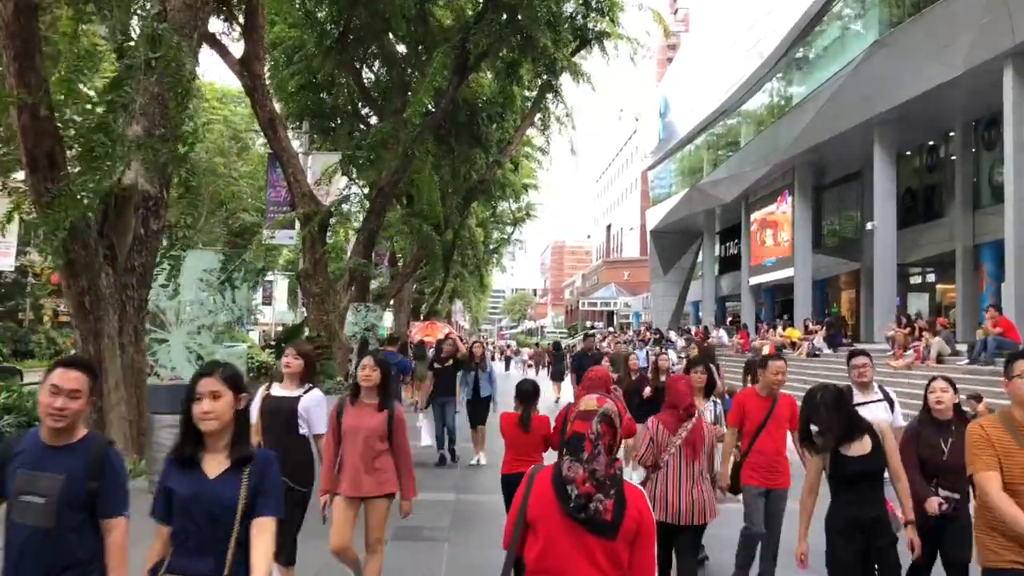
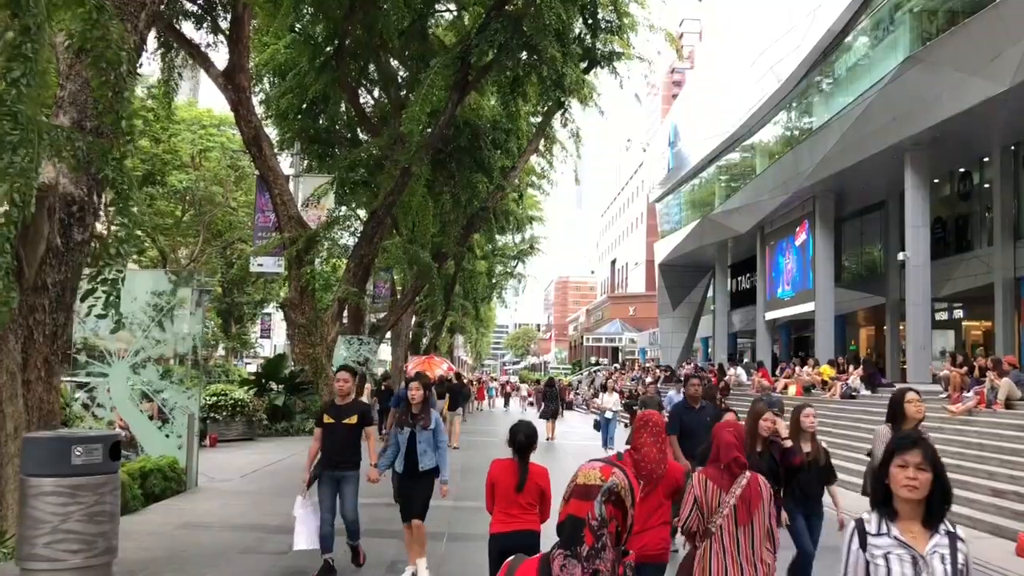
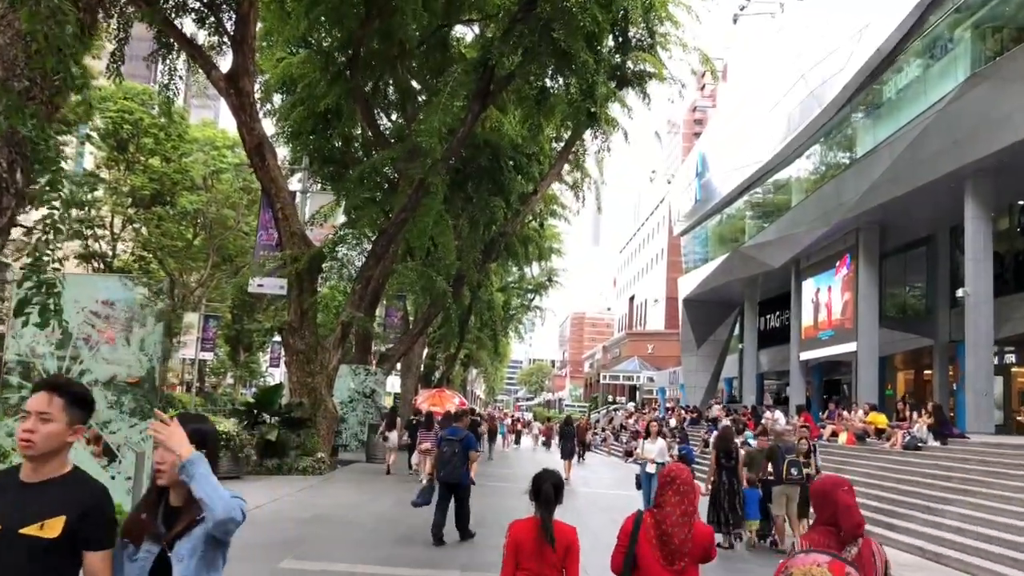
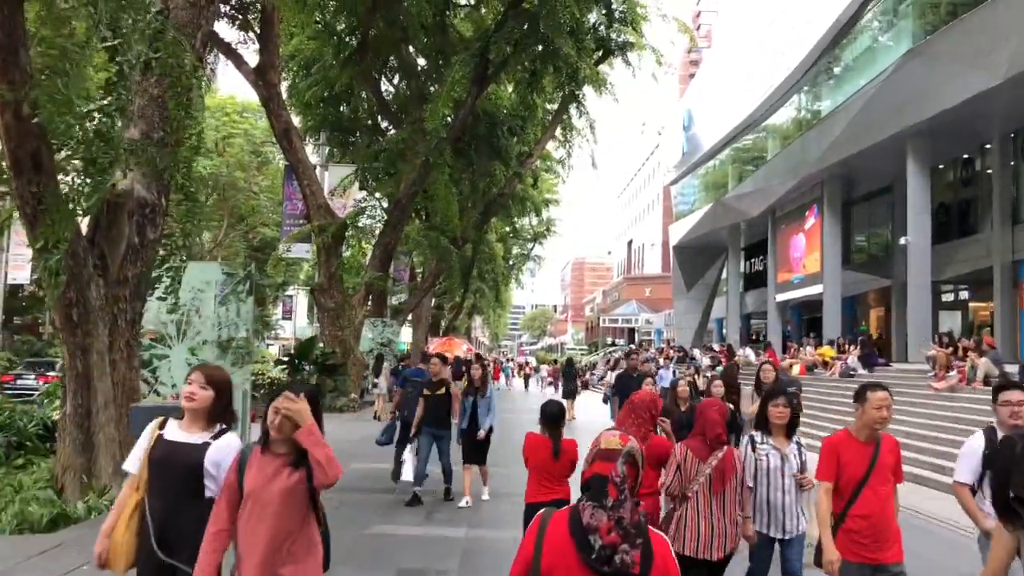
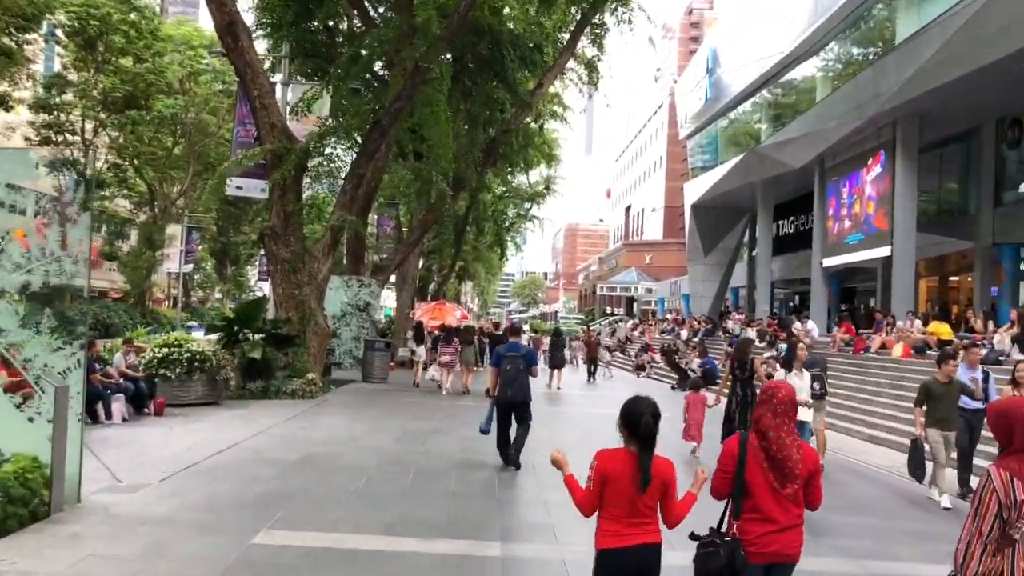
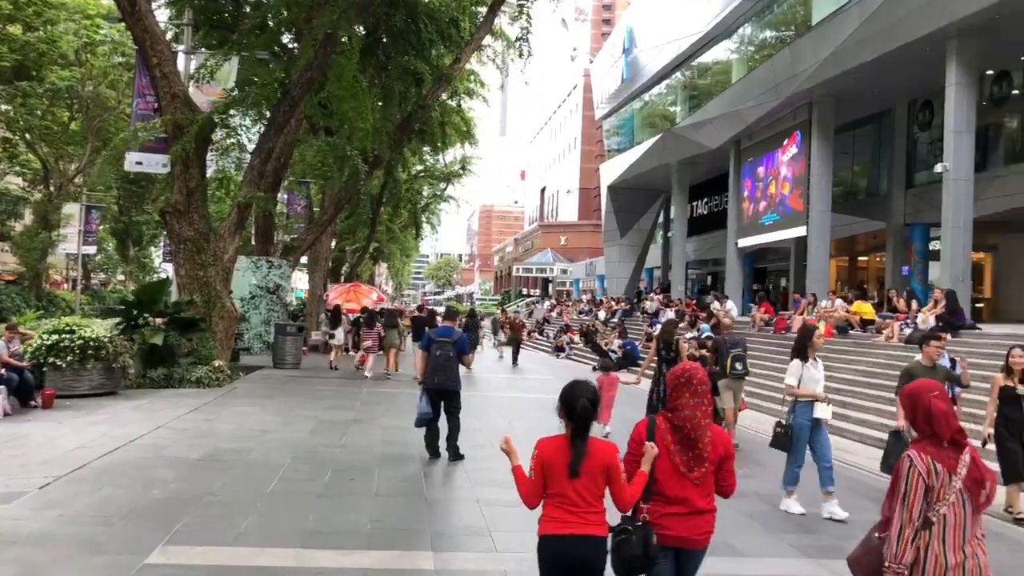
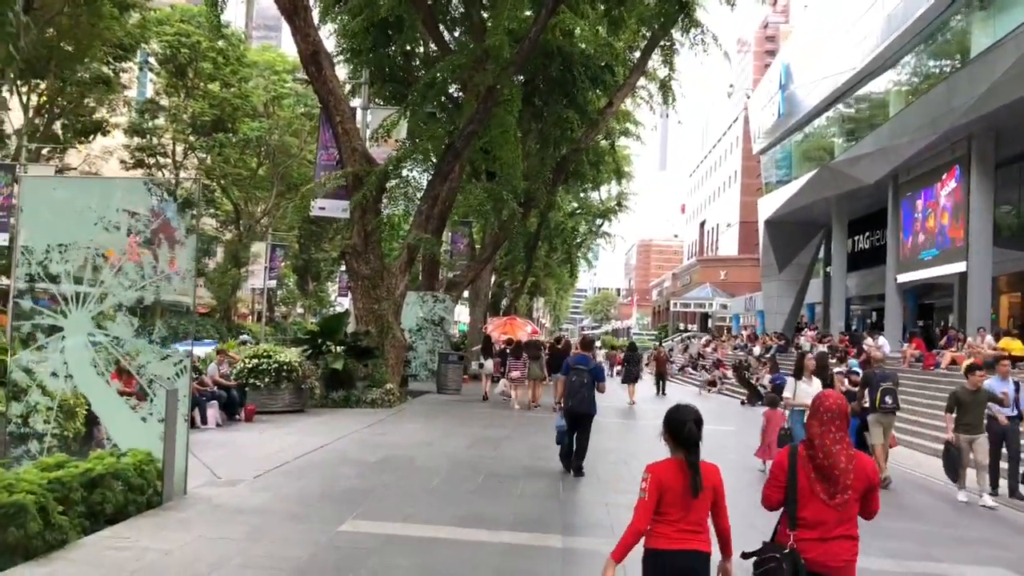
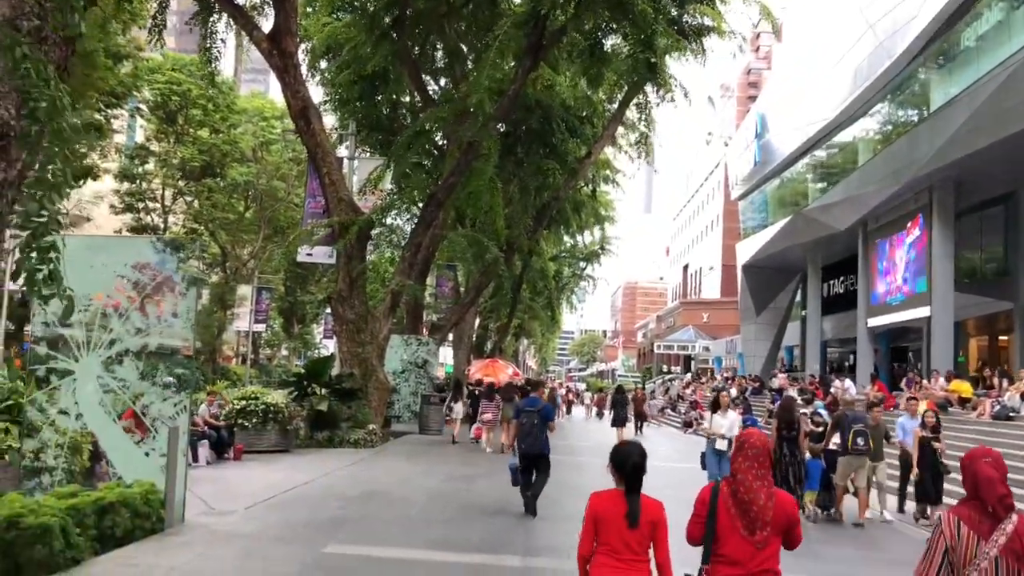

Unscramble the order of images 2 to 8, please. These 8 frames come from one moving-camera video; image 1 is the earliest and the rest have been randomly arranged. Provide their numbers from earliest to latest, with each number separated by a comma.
4, 2, 3, 8, 7, 5, 6
